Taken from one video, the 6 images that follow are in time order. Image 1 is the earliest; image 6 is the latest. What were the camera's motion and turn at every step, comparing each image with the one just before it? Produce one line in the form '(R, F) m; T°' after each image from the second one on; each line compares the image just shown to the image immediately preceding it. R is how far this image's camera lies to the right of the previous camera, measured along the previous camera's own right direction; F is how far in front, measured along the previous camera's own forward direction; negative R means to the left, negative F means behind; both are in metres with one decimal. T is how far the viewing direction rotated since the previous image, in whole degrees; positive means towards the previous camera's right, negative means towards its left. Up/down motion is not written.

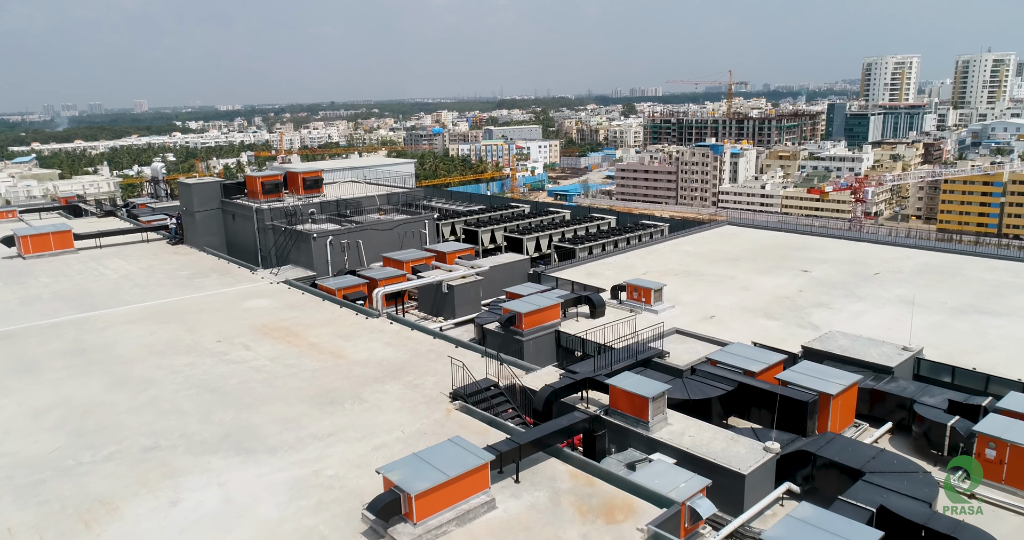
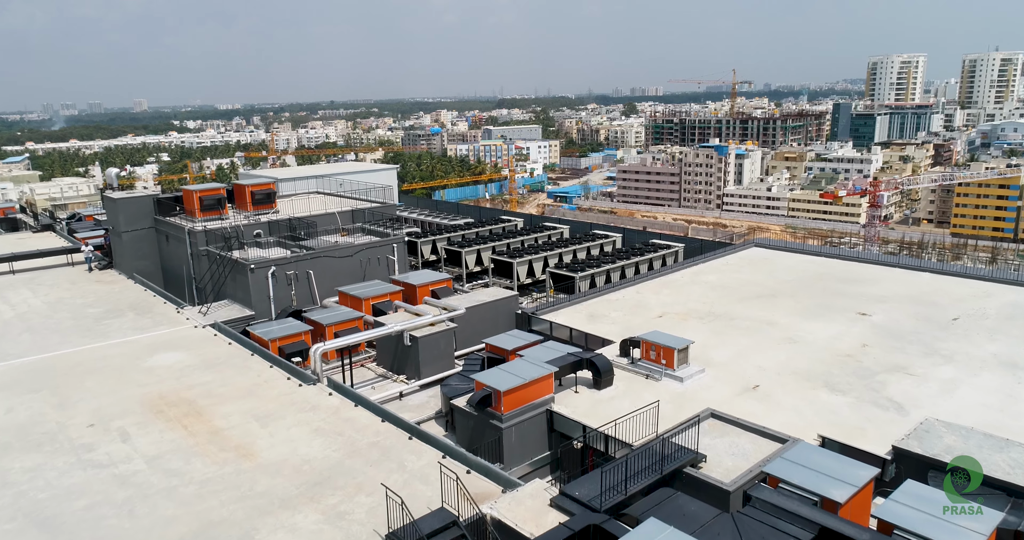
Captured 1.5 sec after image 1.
(+0.3, +3.1) m; 0°
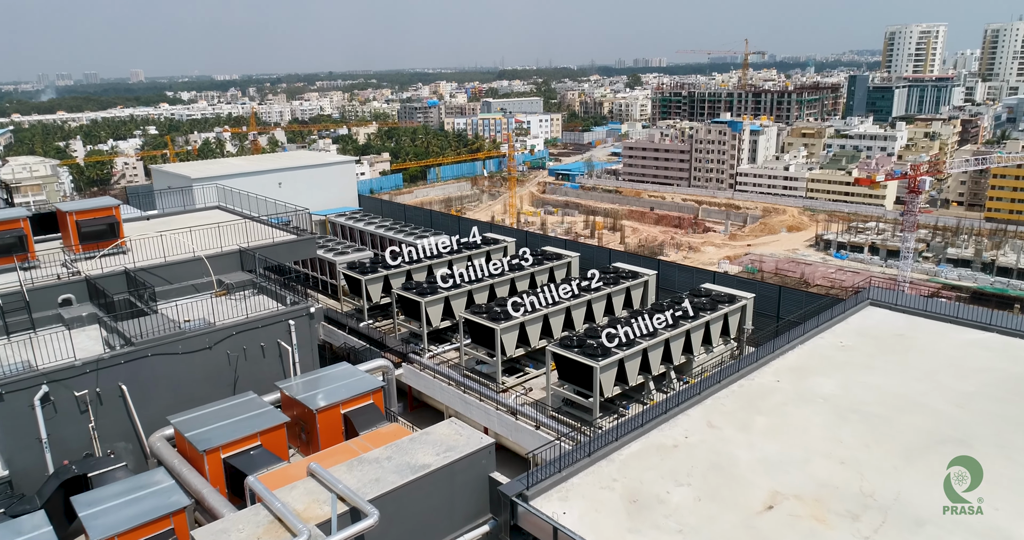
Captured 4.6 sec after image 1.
(+0.3, +6.2) m; 0°
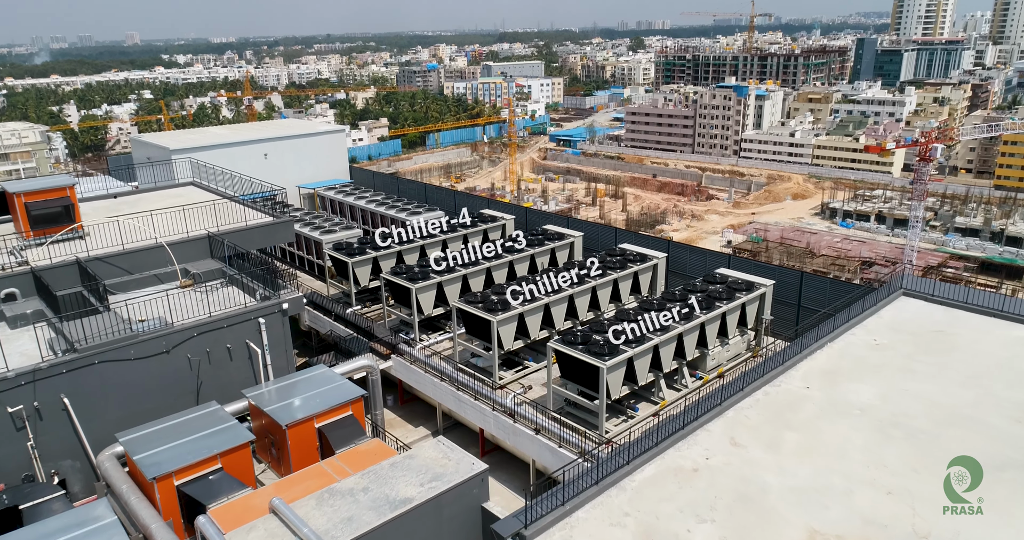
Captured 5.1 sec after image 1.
(0.0, +1.0) m; 0°
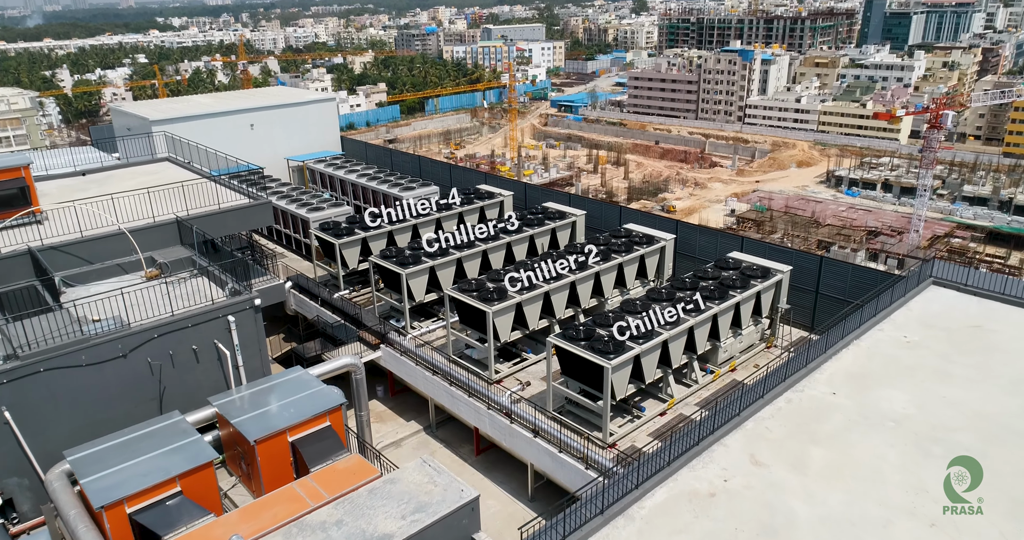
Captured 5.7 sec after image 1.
(0.0, +0.8) m; 0°
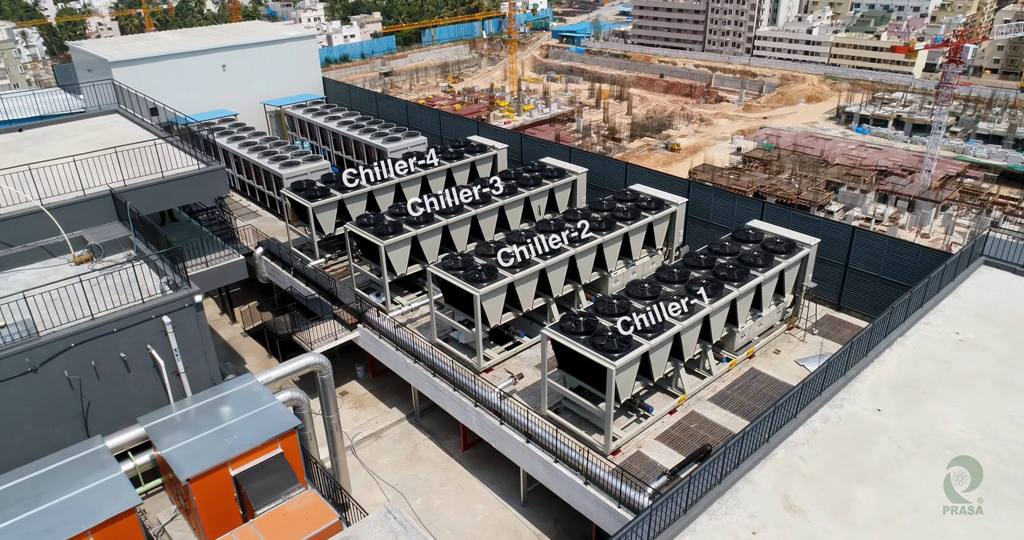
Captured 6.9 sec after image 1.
(+0.1, +1.2) m; 0°
